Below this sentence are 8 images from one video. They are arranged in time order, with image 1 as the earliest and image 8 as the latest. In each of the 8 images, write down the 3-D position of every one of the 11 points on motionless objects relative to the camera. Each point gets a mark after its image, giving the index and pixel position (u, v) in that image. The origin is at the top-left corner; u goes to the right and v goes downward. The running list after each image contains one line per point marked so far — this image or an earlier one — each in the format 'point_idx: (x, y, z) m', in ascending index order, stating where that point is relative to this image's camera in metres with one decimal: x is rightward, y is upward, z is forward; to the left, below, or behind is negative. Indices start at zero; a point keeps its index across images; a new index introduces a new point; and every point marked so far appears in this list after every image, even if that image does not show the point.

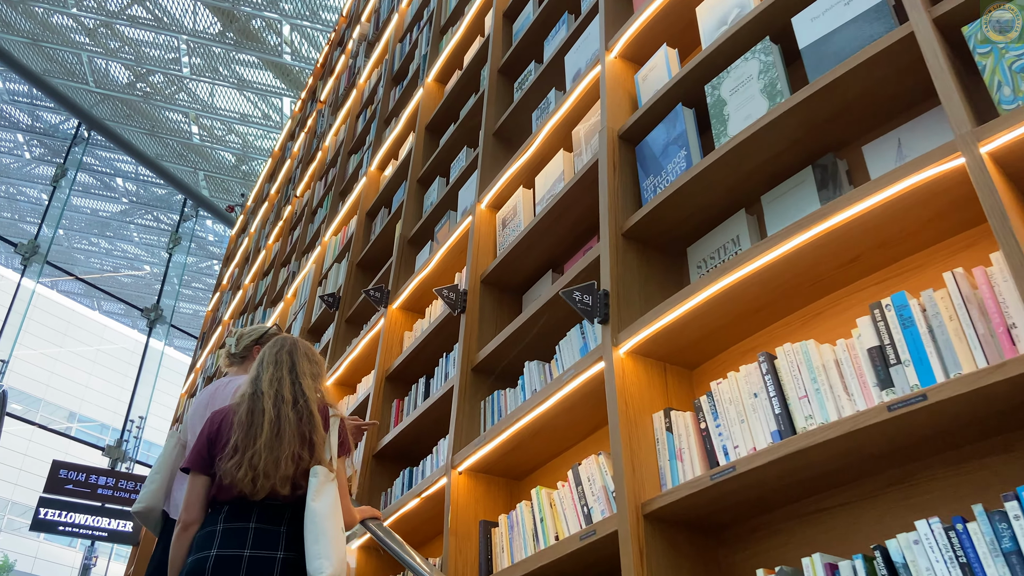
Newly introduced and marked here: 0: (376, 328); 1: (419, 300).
0: (-0.7, -0.2, +3.8) m
1: (-0.4, -0.1, +3.7) m
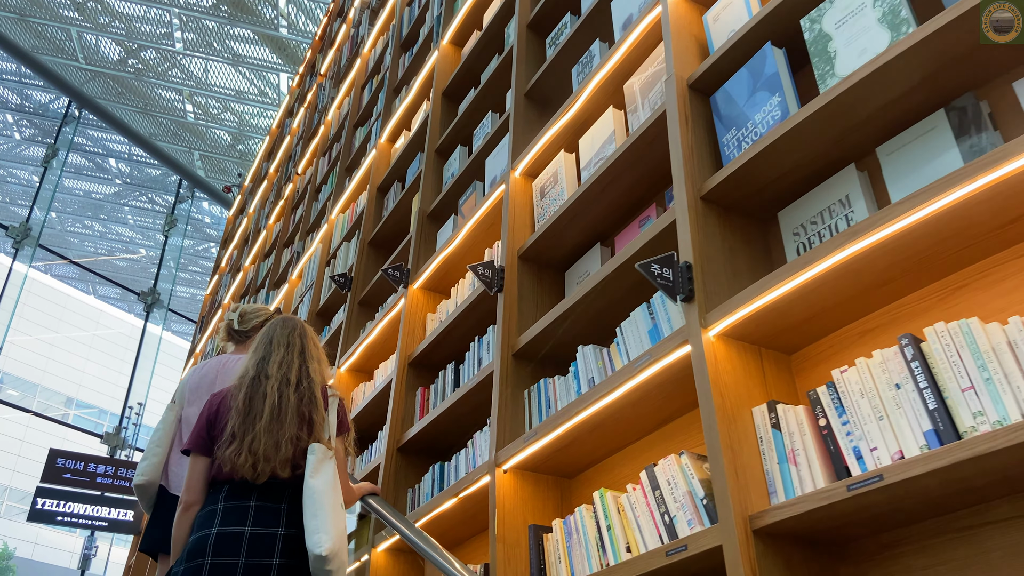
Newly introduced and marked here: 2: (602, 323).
0: (-0.5, -0.1, +3.5) m
1: (-0.3, 0.0, +3.4) m
2: (+0.3, -0.1, +2.3) m
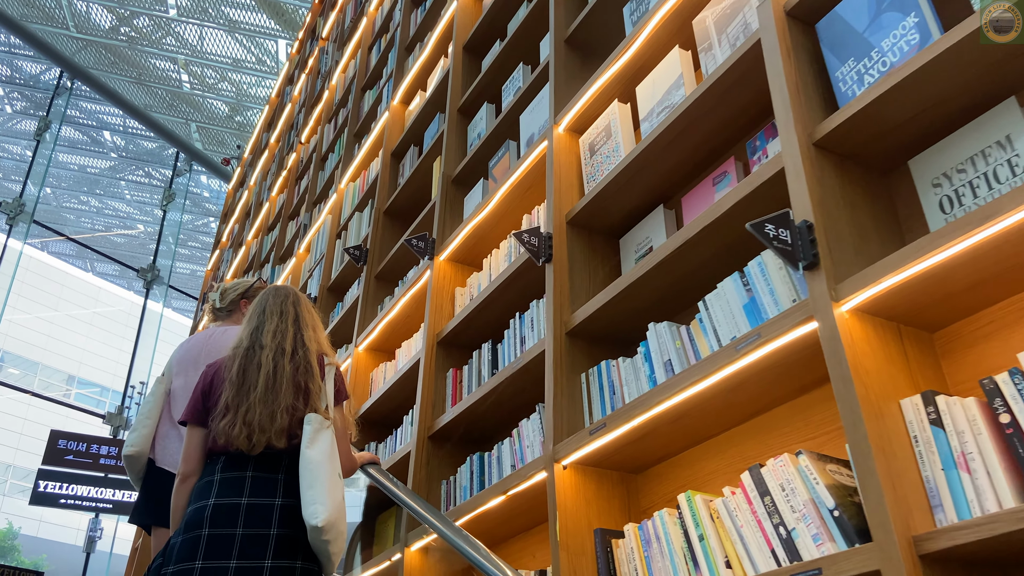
0: (-0.4, 0.0, +3.2) m
1: (-0.2, +0.1, +3.1) m
2: (+0.4, 0.0, +2.0) m
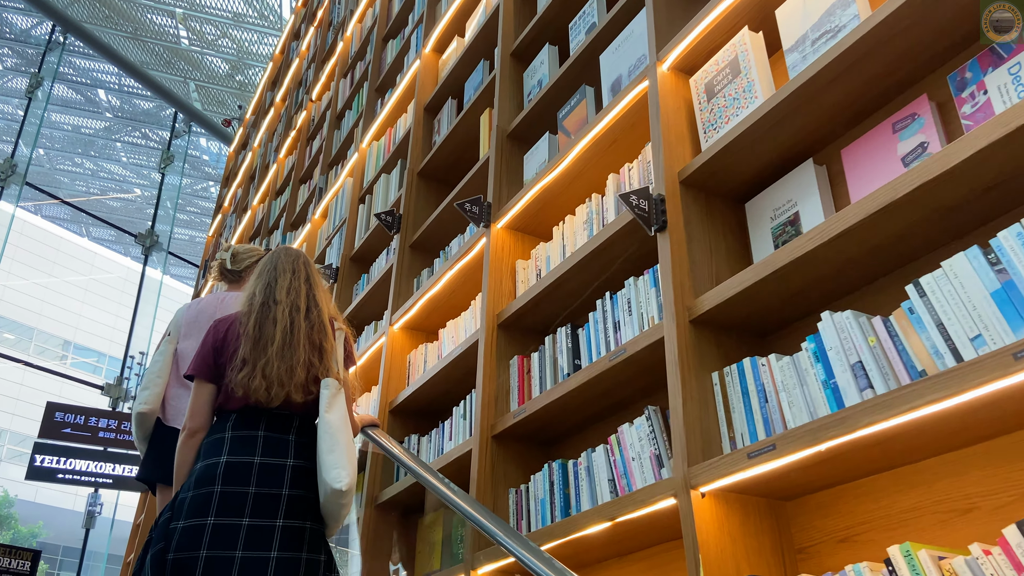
0: (-0.1, +0.1, +2.8) m
1: (+0.1, +0.2, +2.7) m
2: (+0.7, 0.0, +1.6) m
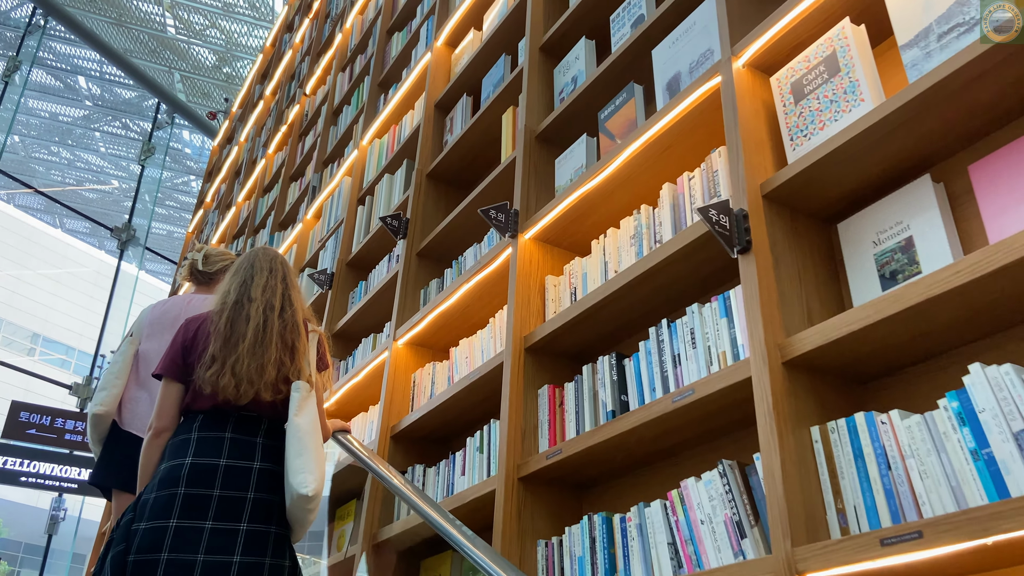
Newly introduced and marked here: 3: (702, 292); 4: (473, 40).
0: (-0.1, +0.1, +2.5) m
1: (+0.2, +0.2, +2.4) m
2: (+0.8, 0.0, +1.3) m
3: (+0.5, 0.0, +2.0) m
4: (-0.2, +1.2, +3.5) m
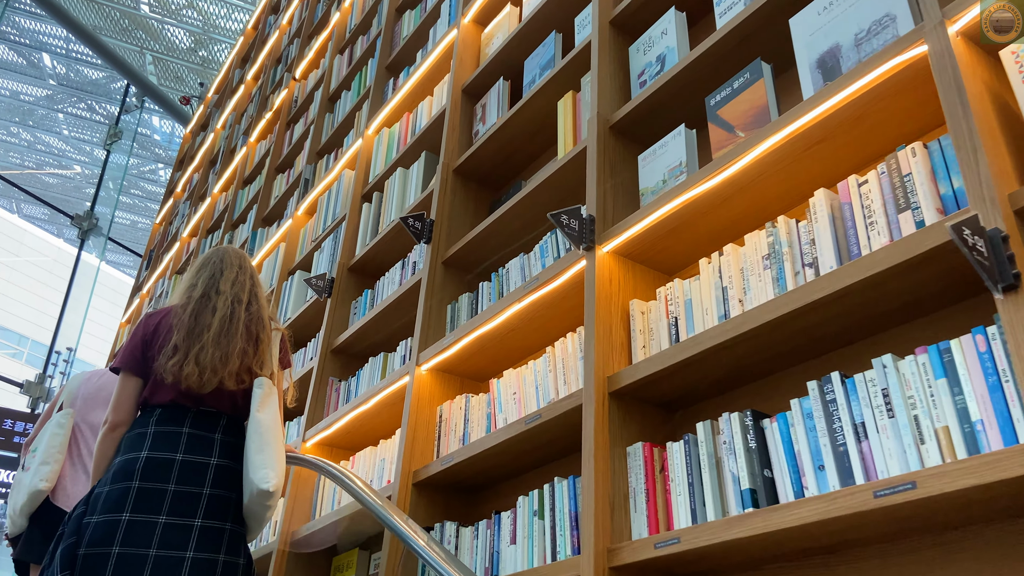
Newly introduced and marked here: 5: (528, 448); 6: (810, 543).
0: (+0.1, 0.0, +2.0) m
1: (+0.4, +0.1, +1.9) m
2: (+1.0, -0.1, +0.8) m
3: (+0.7, -0.1, +1.5) m
4: (0.0, +1.1, +3.1) m
5: (0.0, -0.4, +2.1) m
6: (+0.5, -0.4, +1.3) m
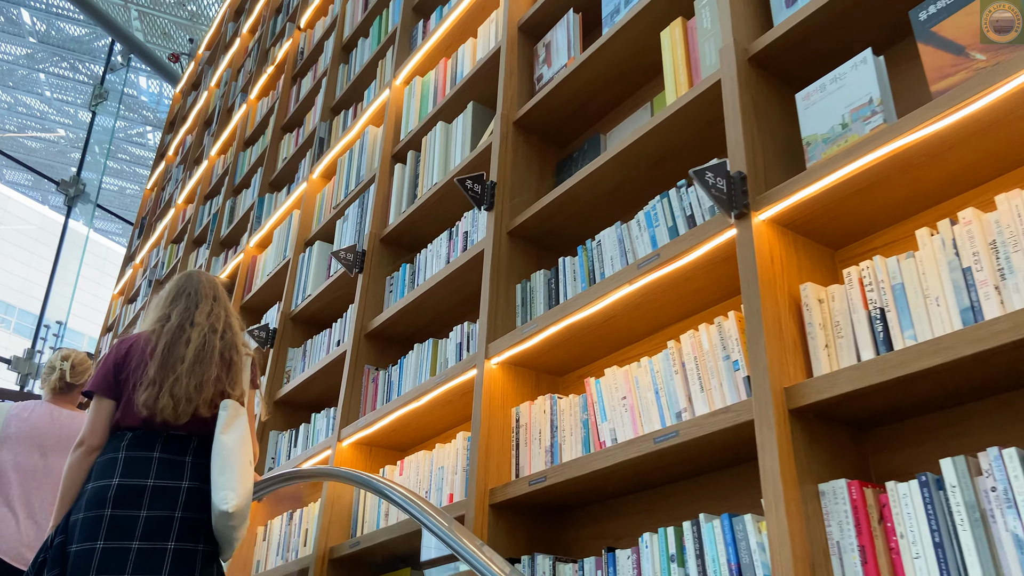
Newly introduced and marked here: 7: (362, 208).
0: (+0.4, +0.1, +1.6) m
1: (+0.6, +0.2, +1.5) m
2: (+1.3, -0.1, +0.4) m
3: (+0.9, -0.1, +1.1) m
4: (+0.2, +1.2, +2.6) m
5: (+0.3, -0.4, +1.6) m
6: (+0.8, -0.4, +0.9) m
7: (-0.6, +0.3, +3.2) m
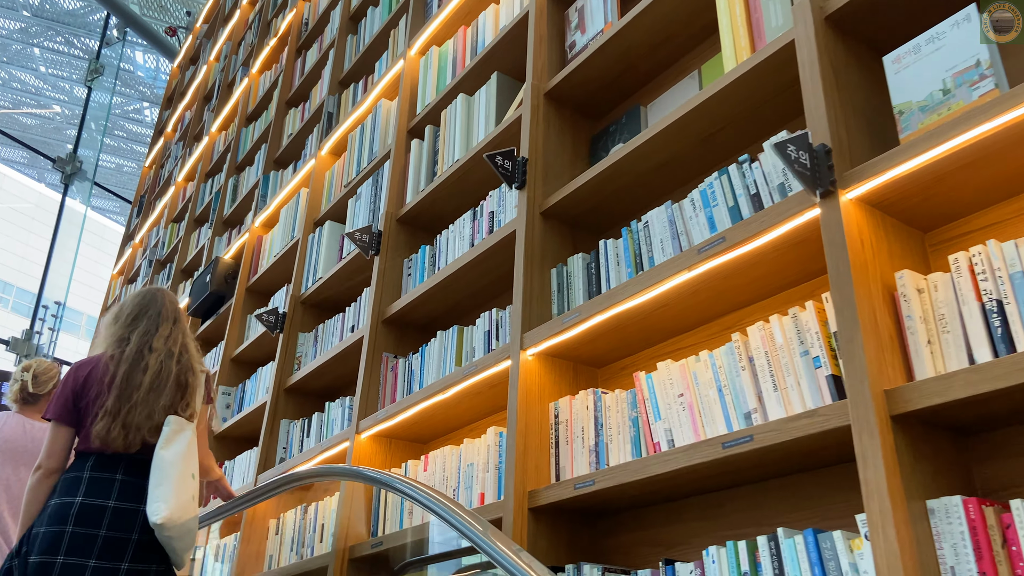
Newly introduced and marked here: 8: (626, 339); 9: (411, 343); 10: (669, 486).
0: (+0.5, +0.1, +1.4) m
1: (+0.7, +0.2, +1.3) m
2: (+1.4, -0.1, +0.3) m
3: (+1.0, -0.1, +0.9) m
4: (+0.3, +1.2, +2.4) m
5: (+0.4, -0.4, +1.5) m
6: (+0.9, -0.4, +0.8) m
7: (-0.5, +0.4, +3.0) m
8: (+0.3, -0.1, +1.9) m
9: (-0.4, -0.2, +2.8) m
10: (+0.3, -0.4, +1.6) m
